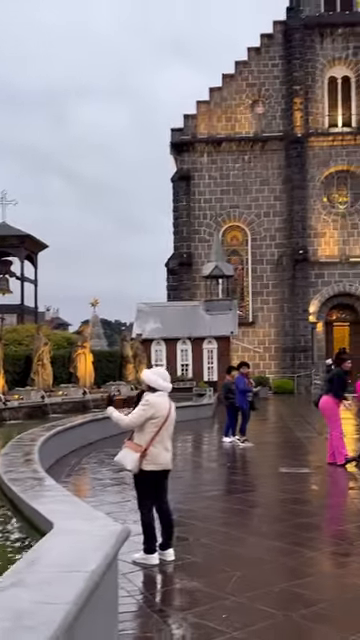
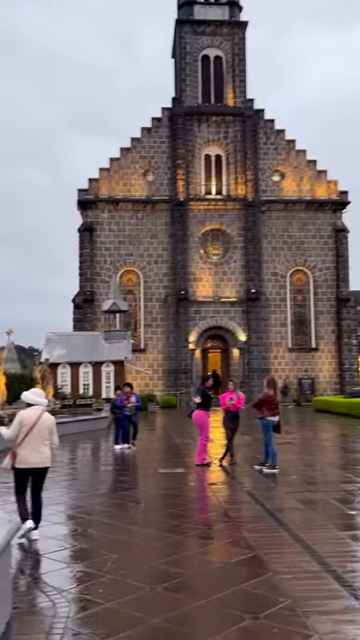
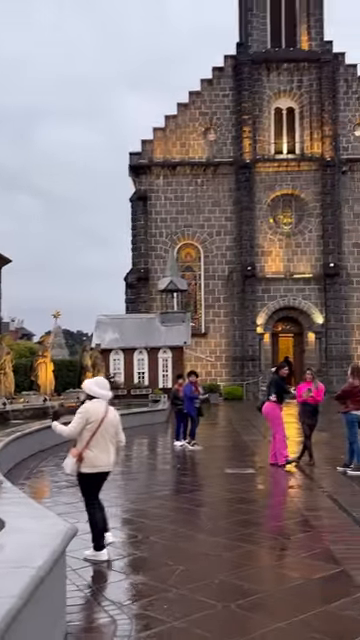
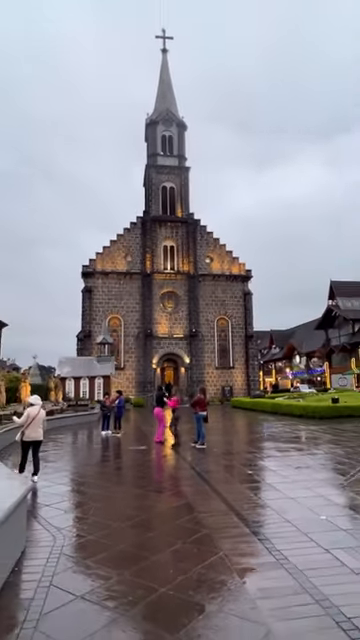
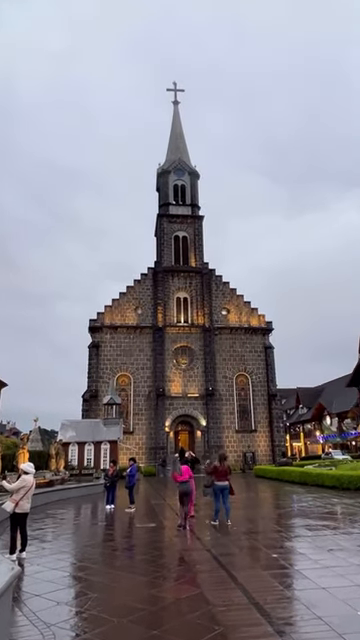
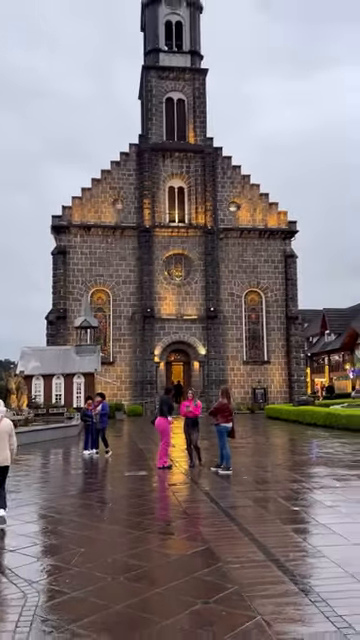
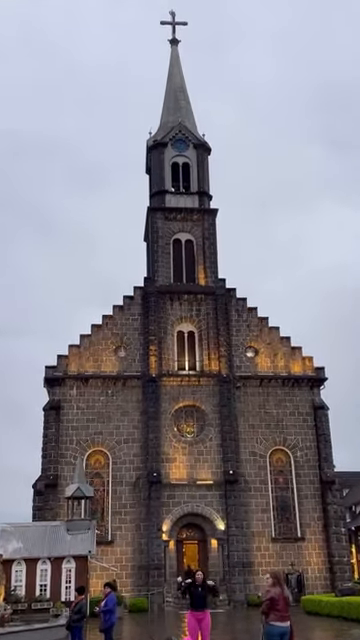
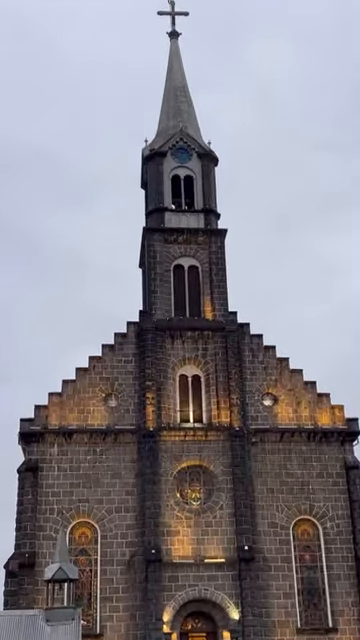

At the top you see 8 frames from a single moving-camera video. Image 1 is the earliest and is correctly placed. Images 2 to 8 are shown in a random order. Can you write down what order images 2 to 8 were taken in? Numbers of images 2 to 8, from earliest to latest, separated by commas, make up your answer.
3, 2, 6, 4, 5, 7, 8
